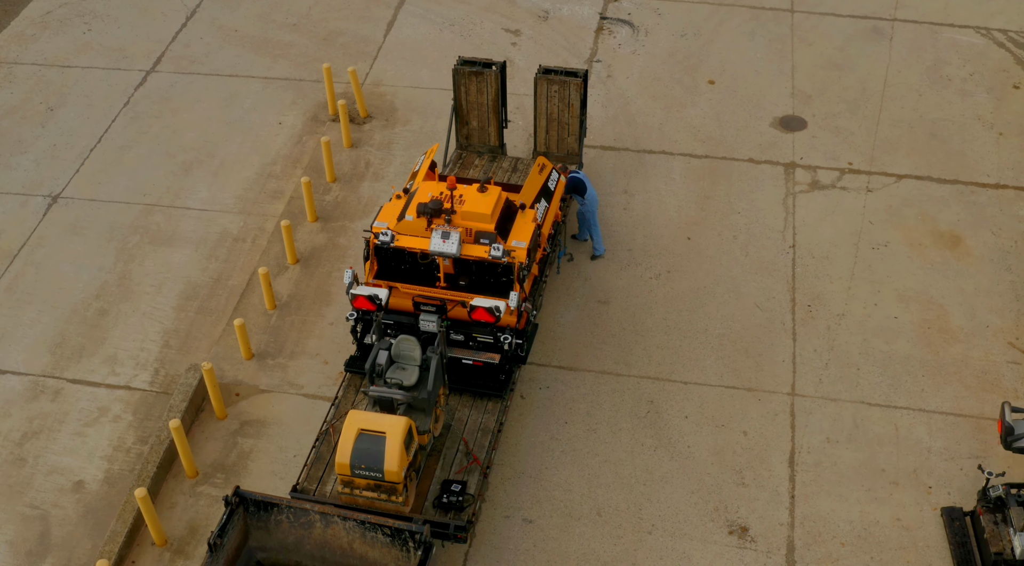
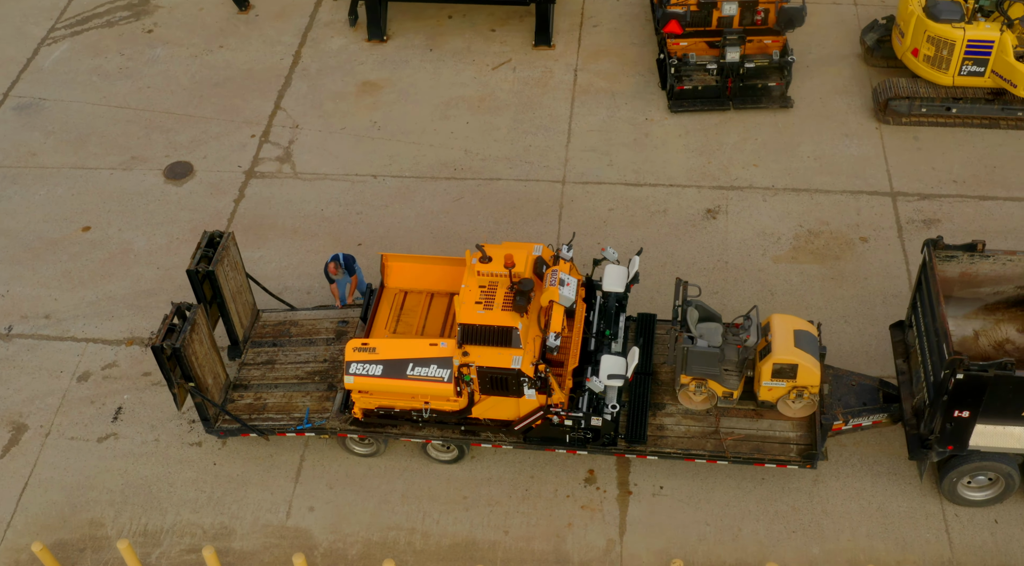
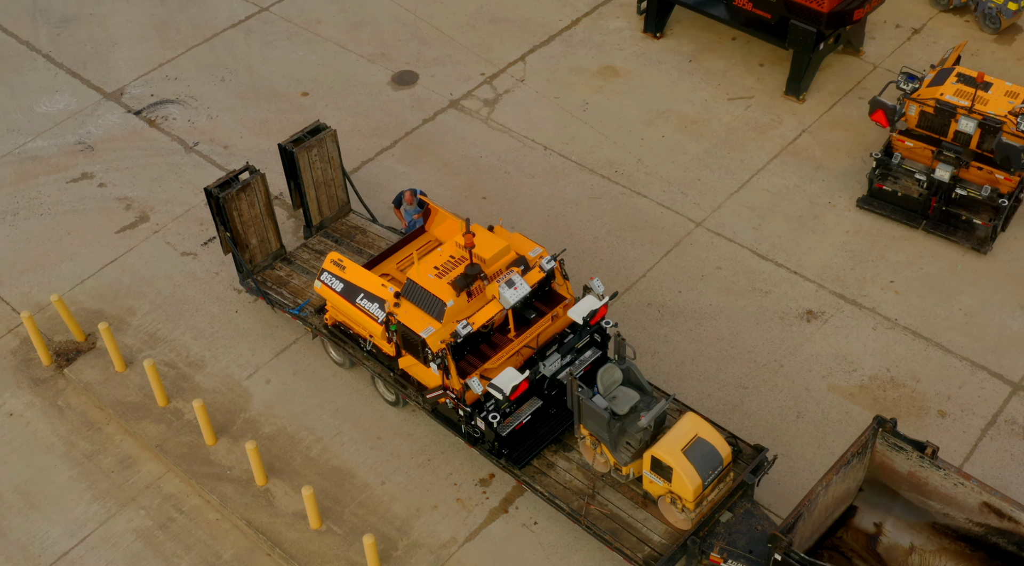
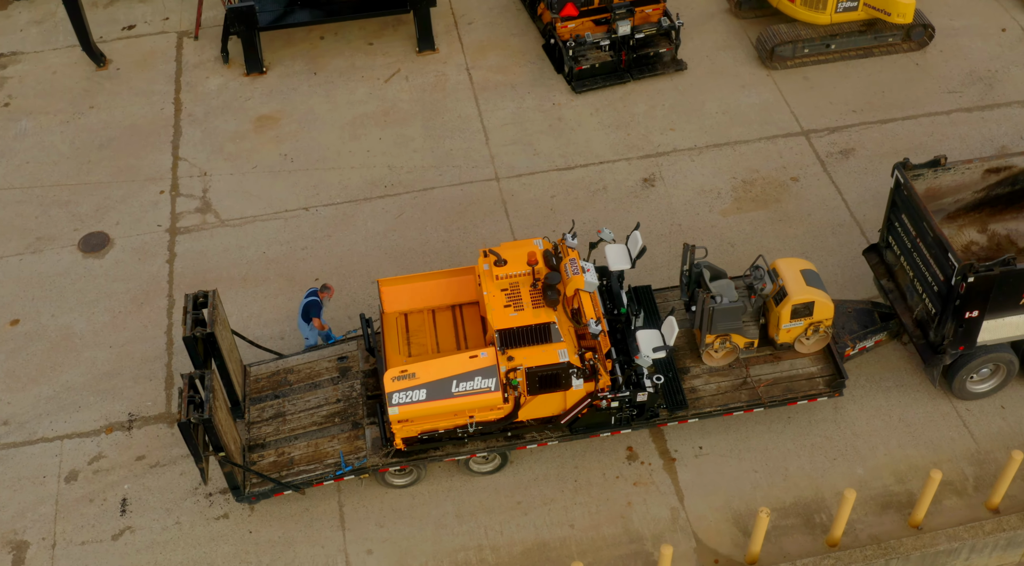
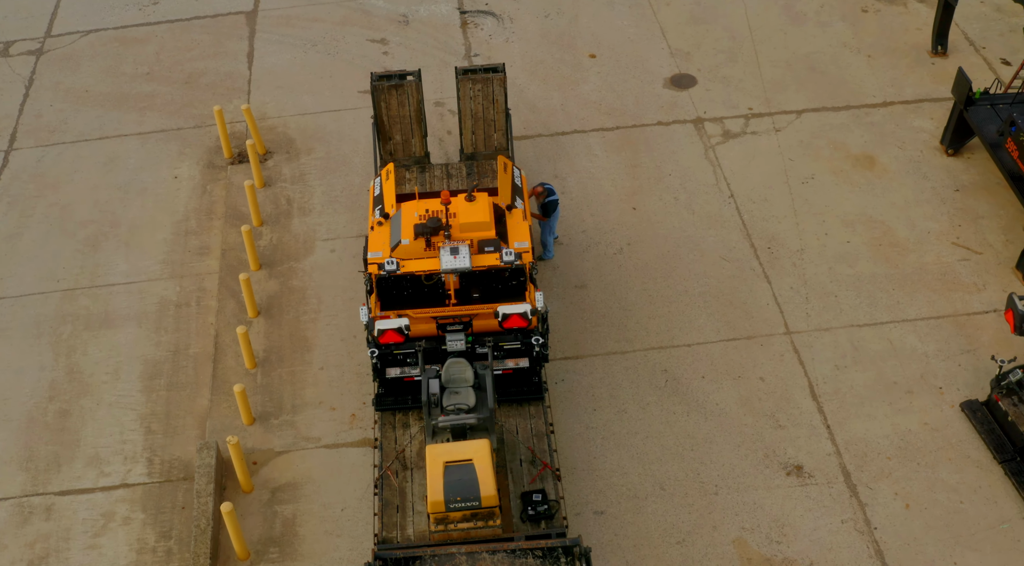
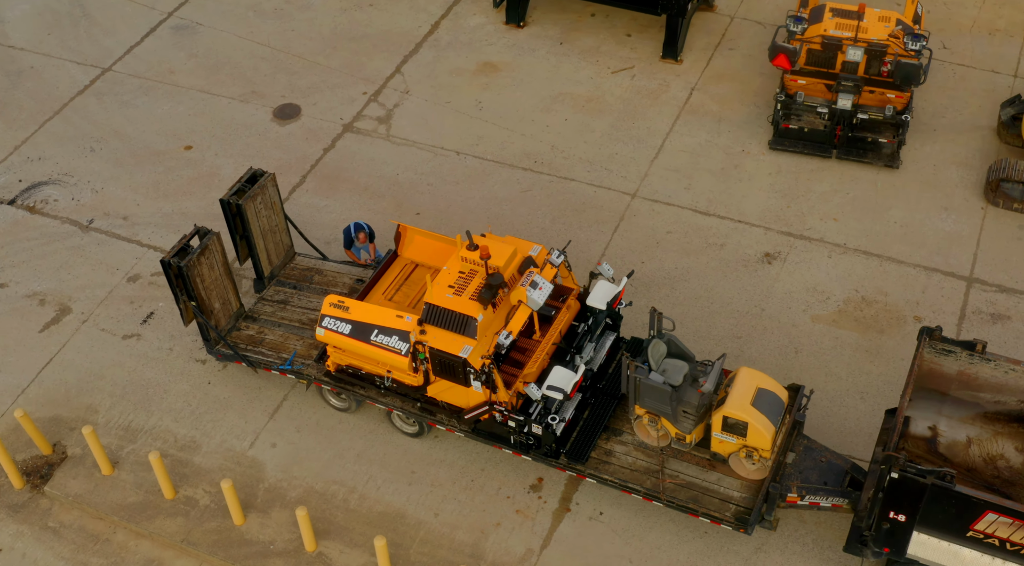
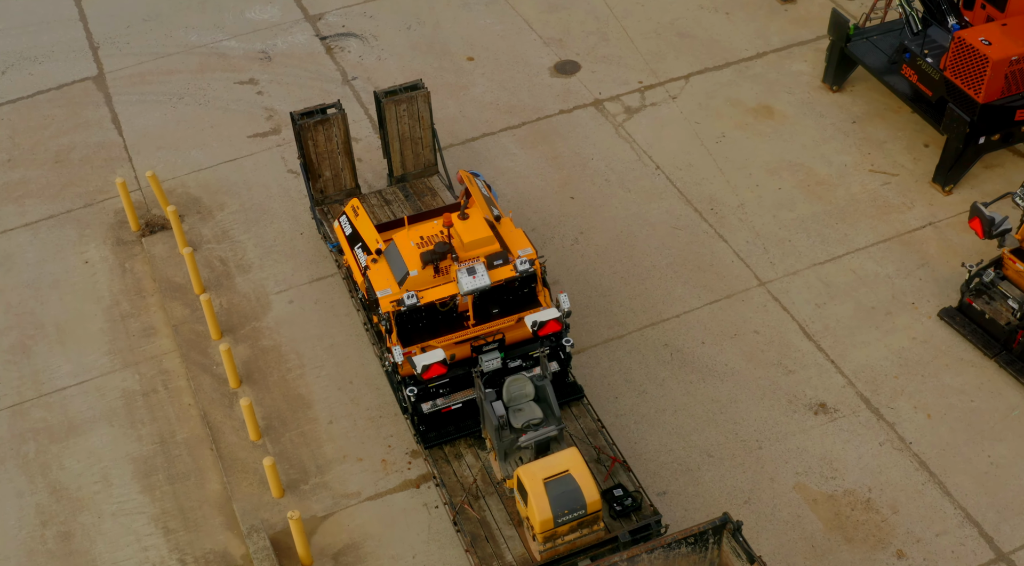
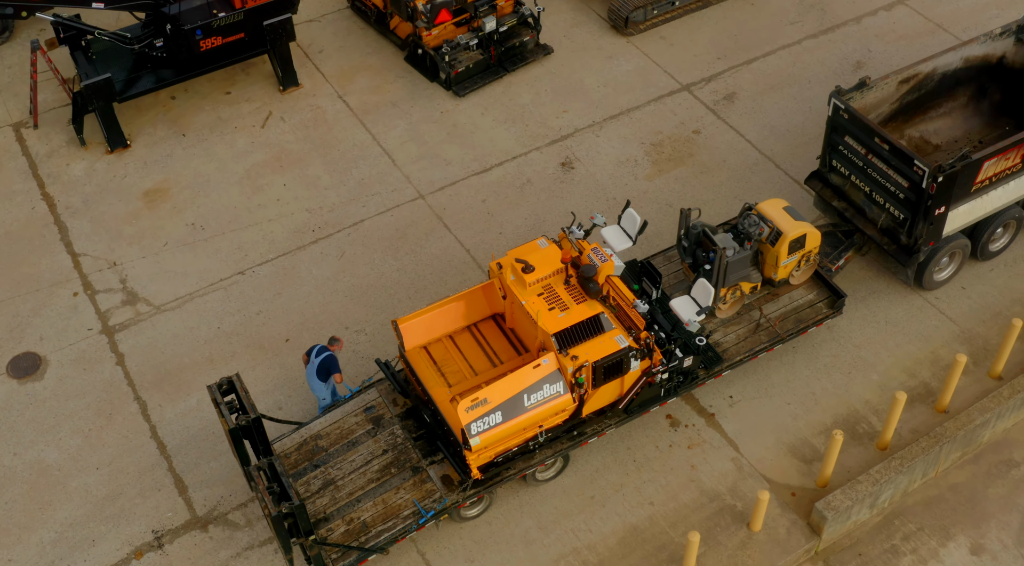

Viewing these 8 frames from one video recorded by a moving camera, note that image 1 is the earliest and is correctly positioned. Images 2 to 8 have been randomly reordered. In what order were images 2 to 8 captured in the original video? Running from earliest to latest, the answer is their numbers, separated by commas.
5, 7, 3, 6, 2, 4, 8
